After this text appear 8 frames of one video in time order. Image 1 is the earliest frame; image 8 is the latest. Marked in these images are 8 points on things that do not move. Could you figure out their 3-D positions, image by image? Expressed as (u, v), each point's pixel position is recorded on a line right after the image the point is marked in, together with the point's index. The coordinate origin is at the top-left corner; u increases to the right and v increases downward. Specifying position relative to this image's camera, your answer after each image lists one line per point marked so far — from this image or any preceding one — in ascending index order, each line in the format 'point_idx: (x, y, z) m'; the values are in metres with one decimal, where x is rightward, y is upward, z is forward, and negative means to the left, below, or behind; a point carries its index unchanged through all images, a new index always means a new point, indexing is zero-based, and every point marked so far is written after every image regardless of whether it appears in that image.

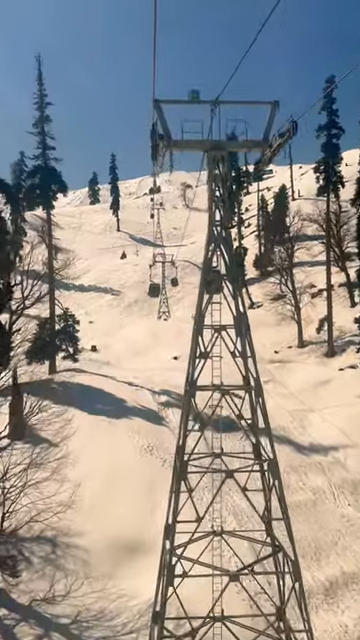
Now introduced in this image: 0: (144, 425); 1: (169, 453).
0: (-1.5, -4.2, +19.9) m
1: (-0.4, -4.9, +18.1) m
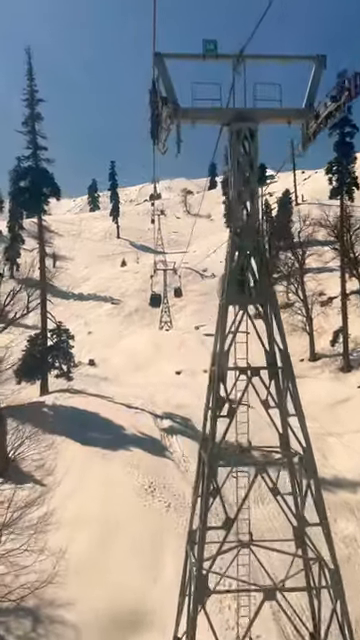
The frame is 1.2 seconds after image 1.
0: (-1.3, -4.8, +17.4) m
1: (-0.2, -5.5, +15.6) m
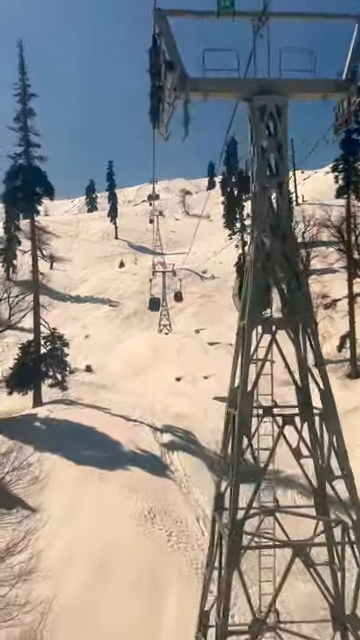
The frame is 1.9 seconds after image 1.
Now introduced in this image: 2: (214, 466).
0: (-1.2, -5.1, +16.1) m
1: (-0.1, -5.8, +14.3) m
2: (+1.3, -5.5, +18.6) m
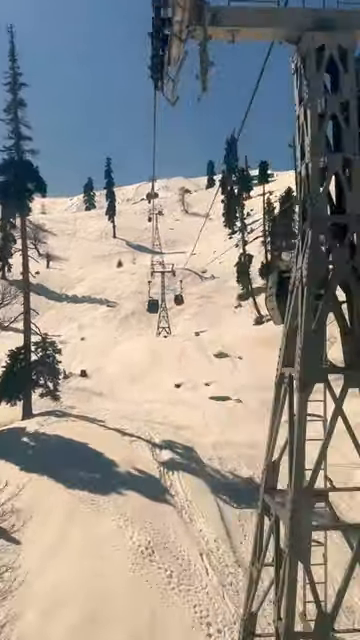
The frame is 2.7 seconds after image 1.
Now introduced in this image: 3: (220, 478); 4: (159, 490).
0: (-1.2, -5.4, +14.5) m
1: (-0.1, -6.1, +12.7) m
2: (+1.3, -5.8, +17.1) m
3: (+1.5, -5.7, +17.8) m
4: (-0.7, -5.4, +15.7) m
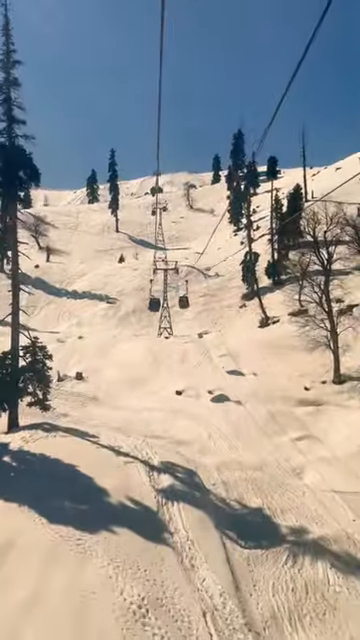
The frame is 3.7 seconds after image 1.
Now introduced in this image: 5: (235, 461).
0: (-1.2, -5.7, +12.4) m
1: (-0.1, -6.4, +10.6) m
2: (+1.3, -6.1, +15.0) m
3: (+1.5, -6.0, +15.8) m
4: (-0.7, -5.7, +13.6) m
5: (+2.2, -5.6, +19.6) m
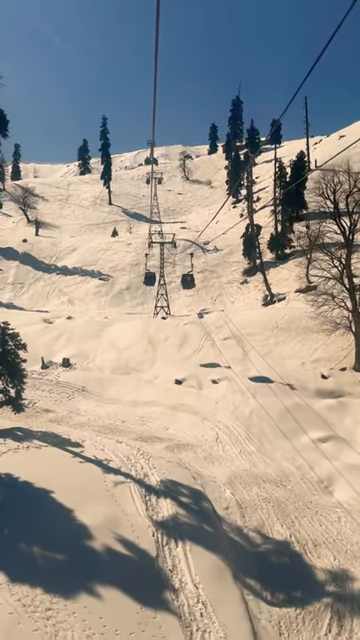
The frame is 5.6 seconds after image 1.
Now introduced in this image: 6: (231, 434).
0: (-1.0, -5.4, +8.9) m
1: (+0.1, -6.3, +7.2) m
2: (+1.5, -5.7, +11.5) m
3: (+1.6, -5.6, +12.3) m
4: (-0.5, -5.3, +10.1) m
5: (+2.3, -5.0, +16.2) m
6: (+2.0, -4.4, +19.1) m
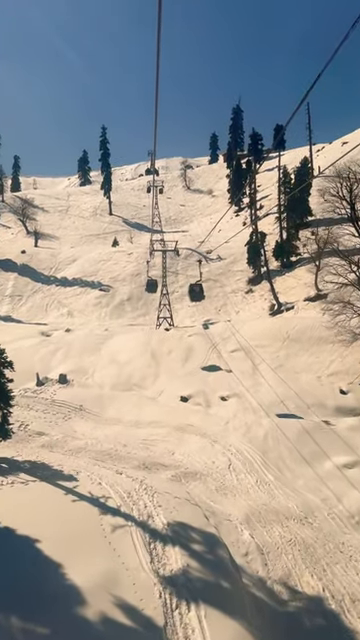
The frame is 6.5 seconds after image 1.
0: (-0.8, -5.7, +6.9) m
1: (+0.3, -6.4, +5.1) m
2: (+1.7, -6.0, +9.4) m
3: (+1.9, -5.9, +10.2) m
4: (-0.3, -5.6, +8.0) m
5: (+2.6, -5.3, +14.1) m
6: (+2.2, -4.8, +17.1) m
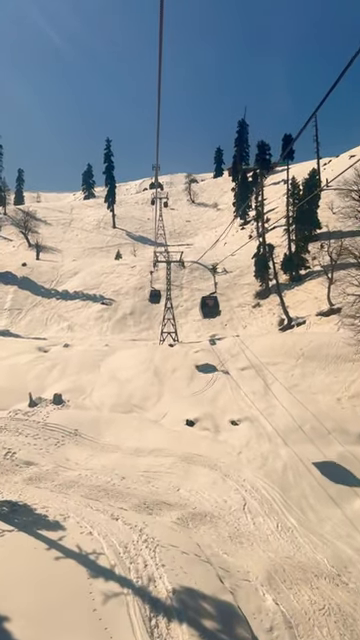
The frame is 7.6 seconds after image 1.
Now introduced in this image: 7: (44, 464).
0: (-0.7, -5.8, +4.5) m
1: (+0.4, -6.5, +2.7) m
2: (+1.8, -6.2, +7.1) m
3: (+2.0, -6.1, +7.8) m
4: (-0.1, -5.8, +5.7) m
5: (+2.7, -5.7, +11.7) m
6: (+2.4, -5.3, +14.7) m
7: (-4.8, -5.1, +17.7) m
